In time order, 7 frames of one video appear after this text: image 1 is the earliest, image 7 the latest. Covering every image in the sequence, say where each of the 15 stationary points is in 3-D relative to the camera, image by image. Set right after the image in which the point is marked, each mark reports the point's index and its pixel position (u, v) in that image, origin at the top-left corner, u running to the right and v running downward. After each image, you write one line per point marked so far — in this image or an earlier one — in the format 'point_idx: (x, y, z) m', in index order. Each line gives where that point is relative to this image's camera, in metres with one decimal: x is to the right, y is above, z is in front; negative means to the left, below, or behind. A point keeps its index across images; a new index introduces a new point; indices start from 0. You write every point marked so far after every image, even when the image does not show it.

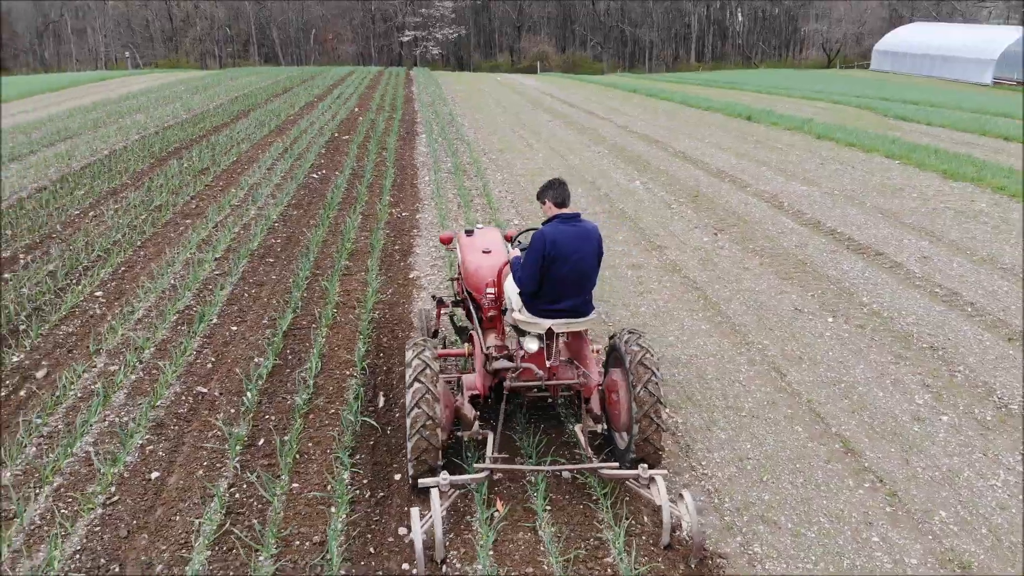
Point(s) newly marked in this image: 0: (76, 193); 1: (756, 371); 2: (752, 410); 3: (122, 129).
0: (-4.6, +1.0, +8.8) m
1: (+1.5, -0.5, +5.1) m
2: (+1.3, -0.7, +4.6) m
3: (-5.8, +2.3, +12.5) m
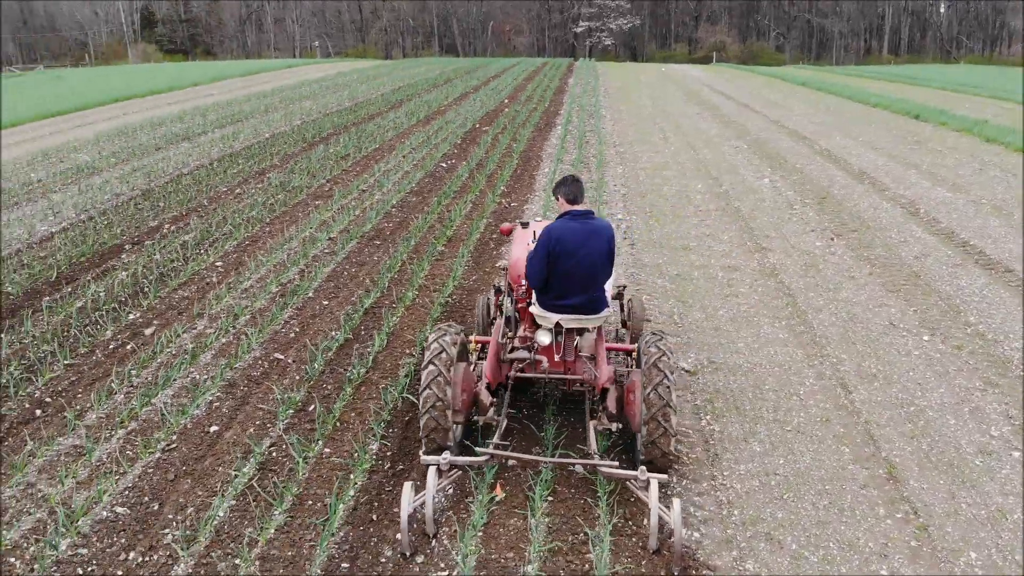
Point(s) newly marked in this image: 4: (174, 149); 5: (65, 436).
0: (-3.3, +1.3, +9.7) m
1: (+1.8, -0.6, +4.8) m
2: (+1.5, -0.7, +4.4) m
3: (-3.6, +2.8, +13.5) m
4: (-4.5, +1.8, +11.0) m
5: (-2.3, -0.7, +4.3) m
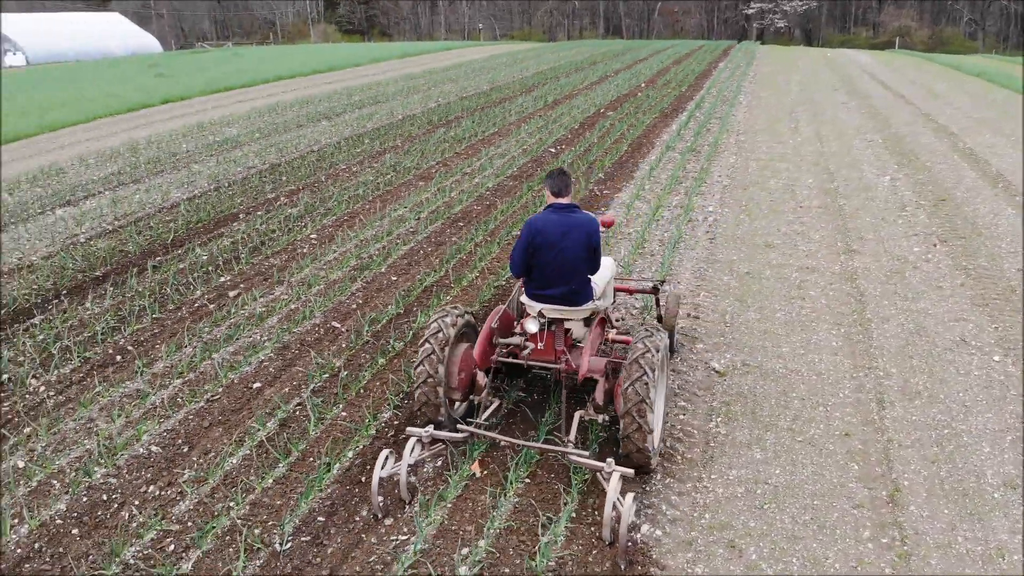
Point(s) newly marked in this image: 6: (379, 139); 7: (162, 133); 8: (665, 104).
0: (-2.0, +1.7, +10.3) m
1: (+1.9, -0.6, +4.6) m
2: (+1.5, -0.8, +4.2) m
3: (-1.5, +3.2, +14.1) m
4: (-2.8, +2.2, +11.8) m
5: (-2.2, -0.5, +4.9) m
6: (-1.7, +1.9, +10.8) m
7: (-4.9, +2.1, +11.7) m
8: (+2.4, +2.9, +13.2) m
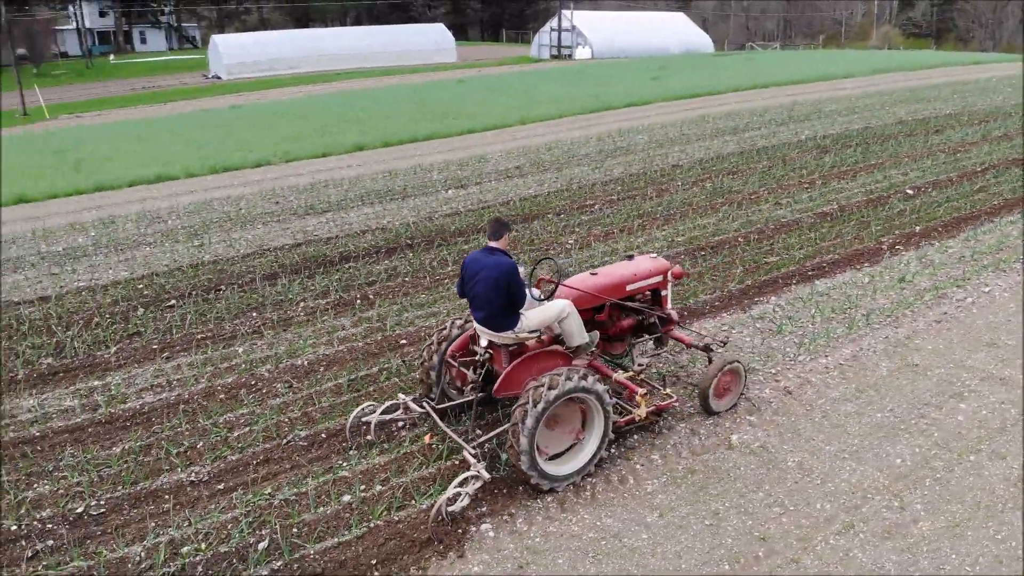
0: (+2.5, +1.5, +10.9) m
1: (+1.6, -1.1, +4.2) m
2: (+1.1, -1.2, +4.2) m
3: (+5.5, +2.7, +13.5) m
4: (+2.9, +2.1, +12.6) m
5: (-1.4, -0.2, +6.9) m
6: (+3.1, +1.7, +11.2) m
7: (+1.2, +2.4, +13.7) m
8: (+7.9, +1.7, +10.5) m
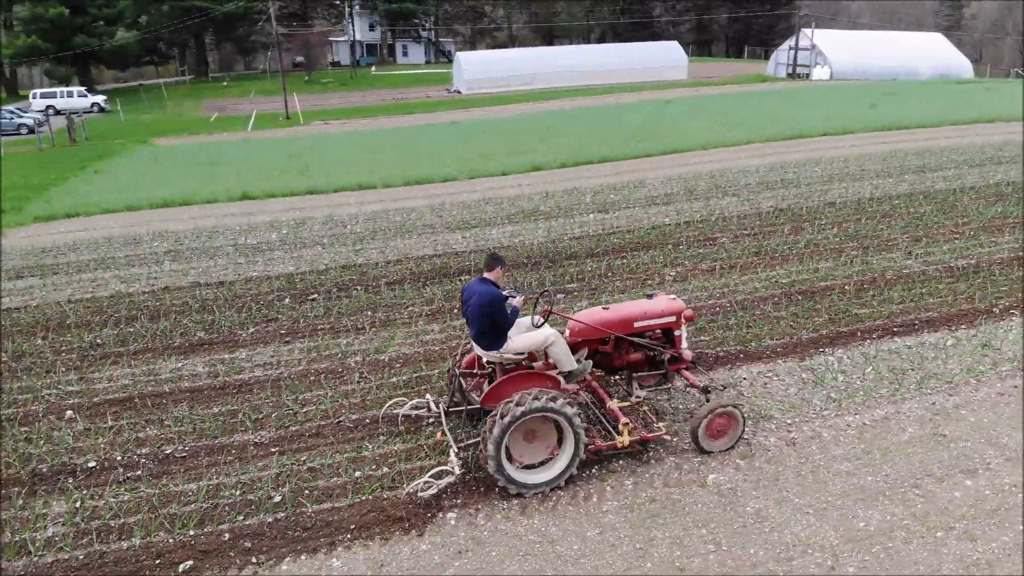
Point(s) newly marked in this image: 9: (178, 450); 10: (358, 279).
0: (+4.3, +1.0, +10.6) m
1: (+1.3, -1.4, +4.4) m
2: (+0.8, -1.4, +4.5) m
3: (+8.0, +1.8, +12.2) m
4: (+5.2, +1.5, +12.1) m
5: (-0.7, -0.3, +7.8) m
6: (+4.9, +1.0, +10.7) m
7: (+3.9, +1.9, +13.6) m
8: (+9.4, +0.6, +8.7) m
9: (-2.3, -1.1, +5.7) m
10: (-1.7, +0.1, +9.2) m
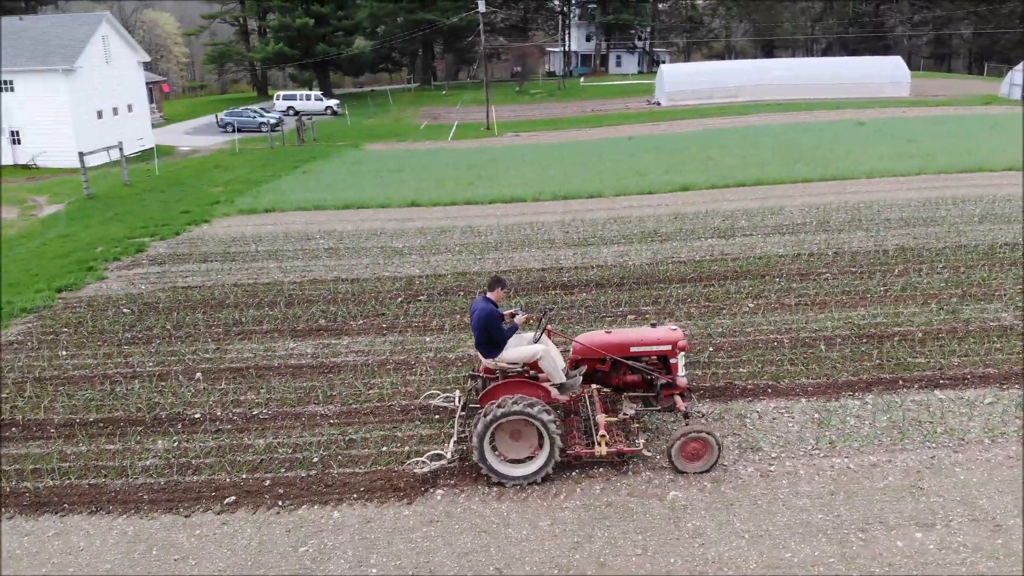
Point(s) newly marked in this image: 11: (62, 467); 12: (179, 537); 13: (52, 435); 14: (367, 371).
0: (+5.6, +0.4, +10.2) m
1: (+0.9, -1.7, +5.0) m
2: (+0.5, -1.6, +5.2) m
3: (+9.6, +0.8, +10.8) m
4: (+6.9, +0.8, +11.4) m
5: (0.0, -0.5, +8.8) m
6: (+6.2, +0.4, +10.1) m
7: (+6.1, +1.3, +13.2) m
8: (+10.0, -0.4, +7.0) m
9: (-2.1, -1.1, +7.1) m
10: (-0.6, 0.0, +10.3) m
11: (-3.3, -1.3, +6.2) m
12: (-2.2, -1.6, +5.4) m
13: (-3.6, -1.2, +6.7) m
14: (-1.4, -0.8, +7.8) m
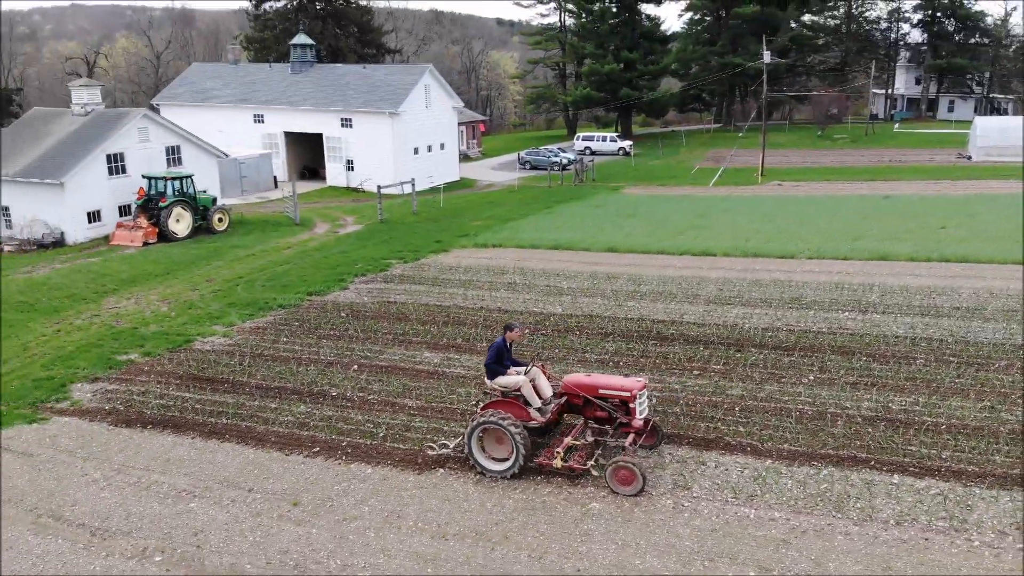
0: (+6.8, -0.9, +9.8) m
1: (+0.3, -2.1, +6.8) m
2: (0.0, -2.0, +7.2) m
3: (+10.8, -0.9, +8.8) m
4: (+8.5, -0.6, +10.5) m
5: (+1.0, -1.0, +10.7) m
6: (+7.3, -0.9, +9.5) m
7: (+8.5, -0.2, +12.4) m
8: (+9.5, -1.9, +5.2) m
9: (-1.6, -1.3, +10.0) m
10: (+1.1, -0.6, +12.3) m
11: (-3.1, -1.4, +9.5) m
12: (-2.4, -1.8, +8.4) m
13: (-3.2, -1.2, +10.1) m
14: (-0.7, -1.2, +10.3) m
